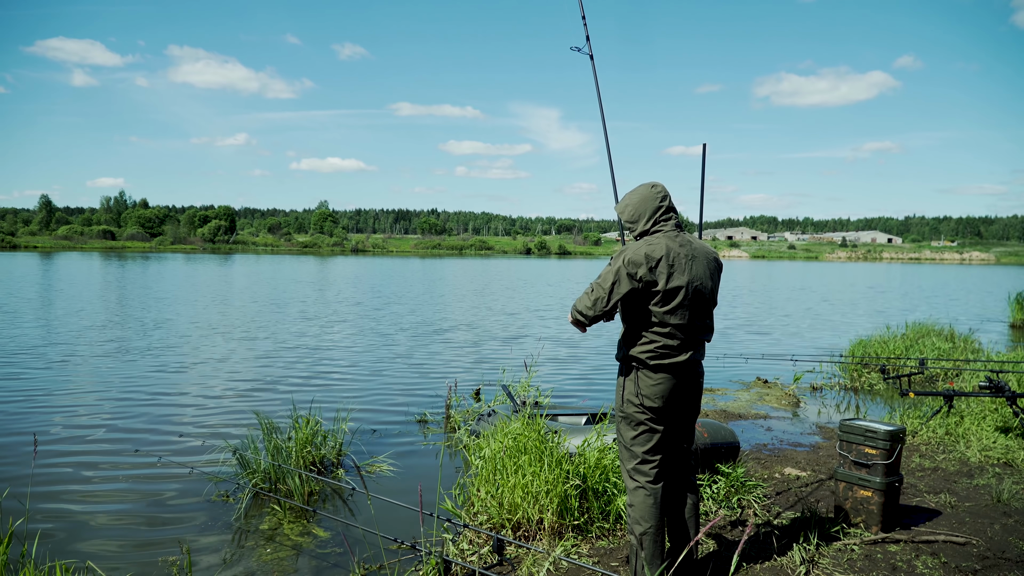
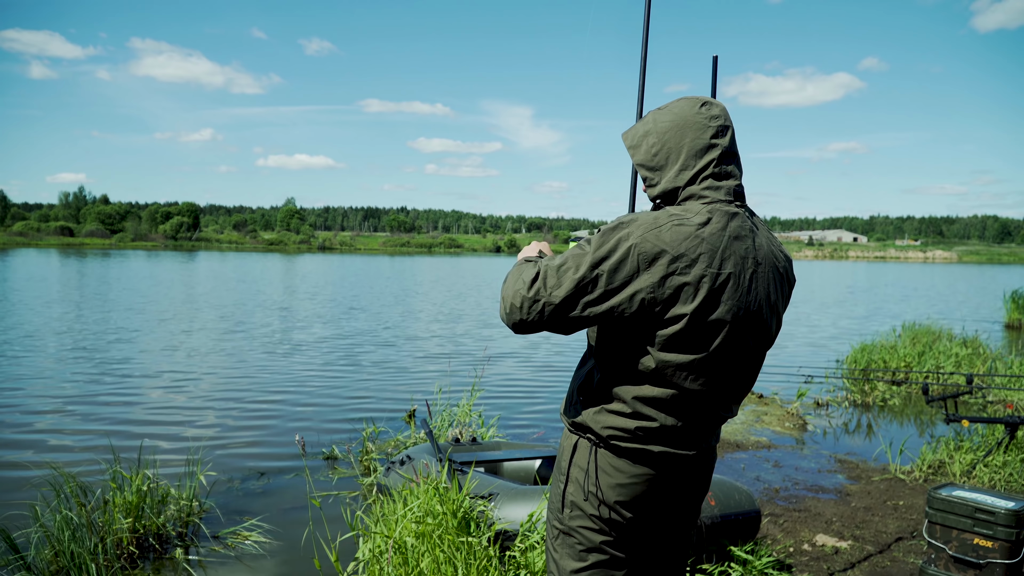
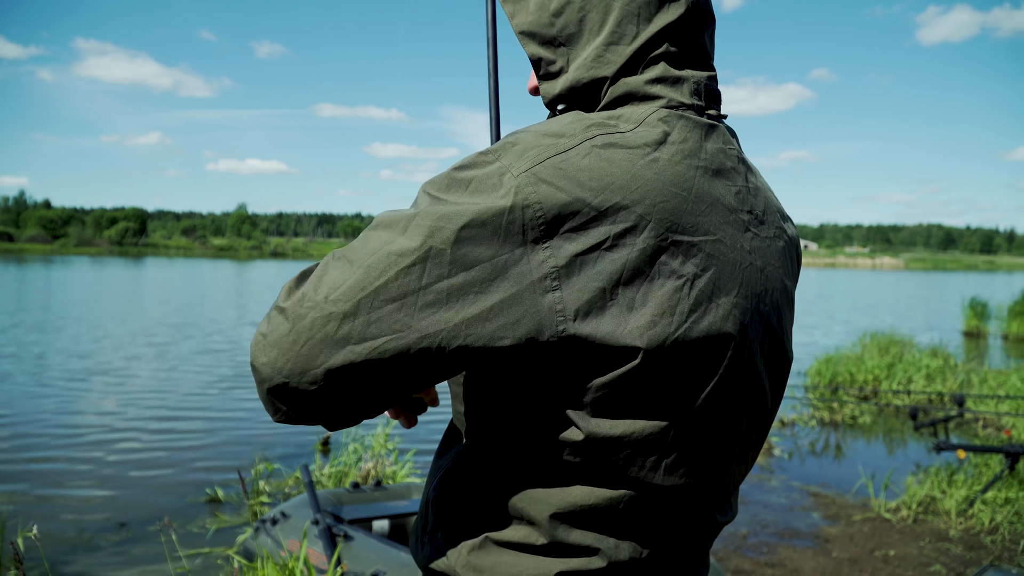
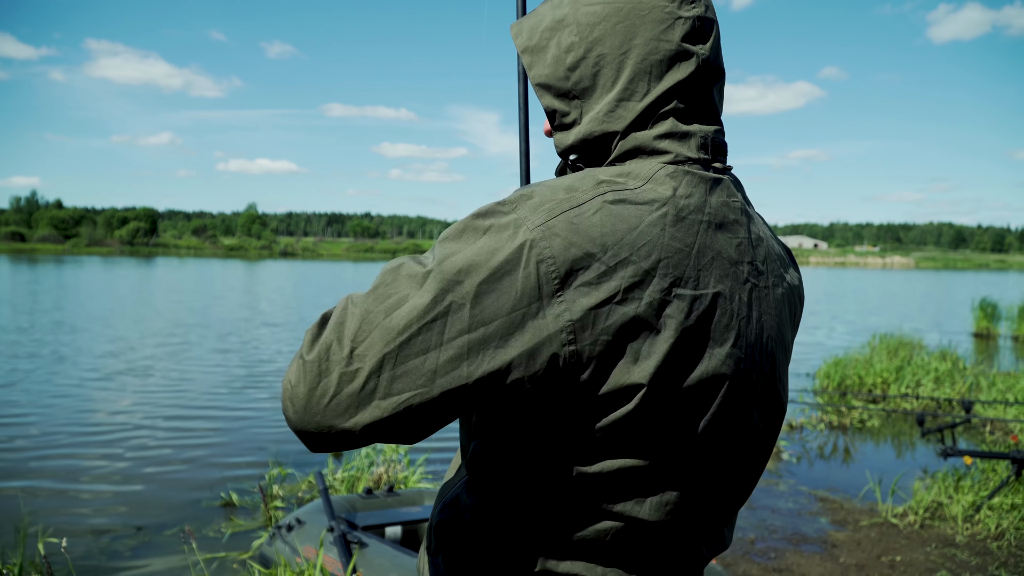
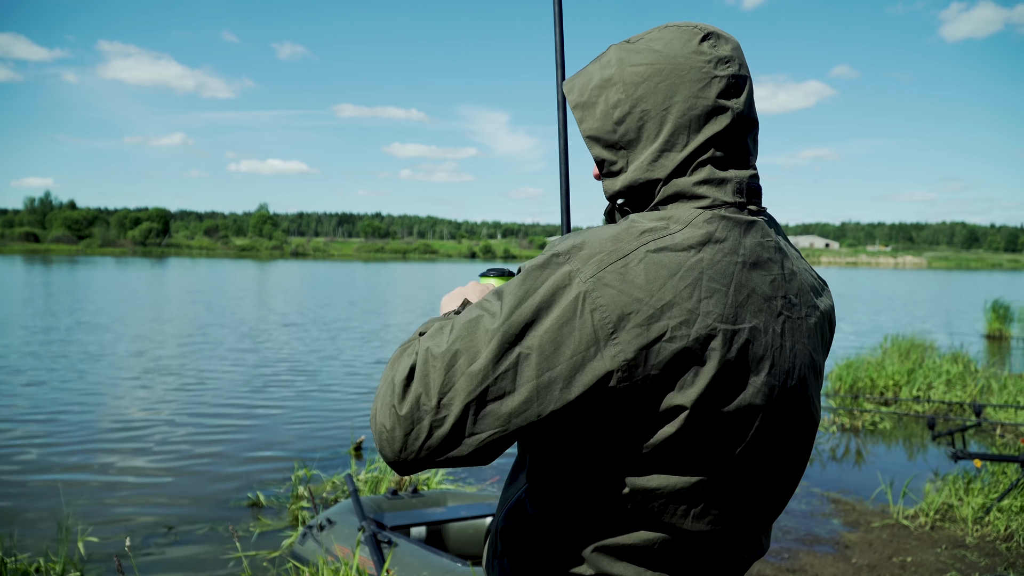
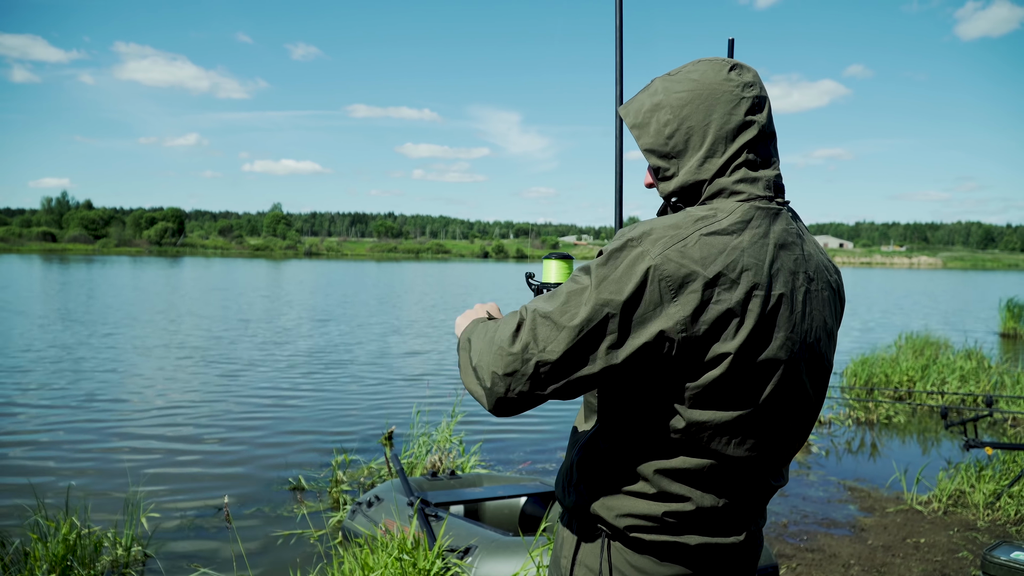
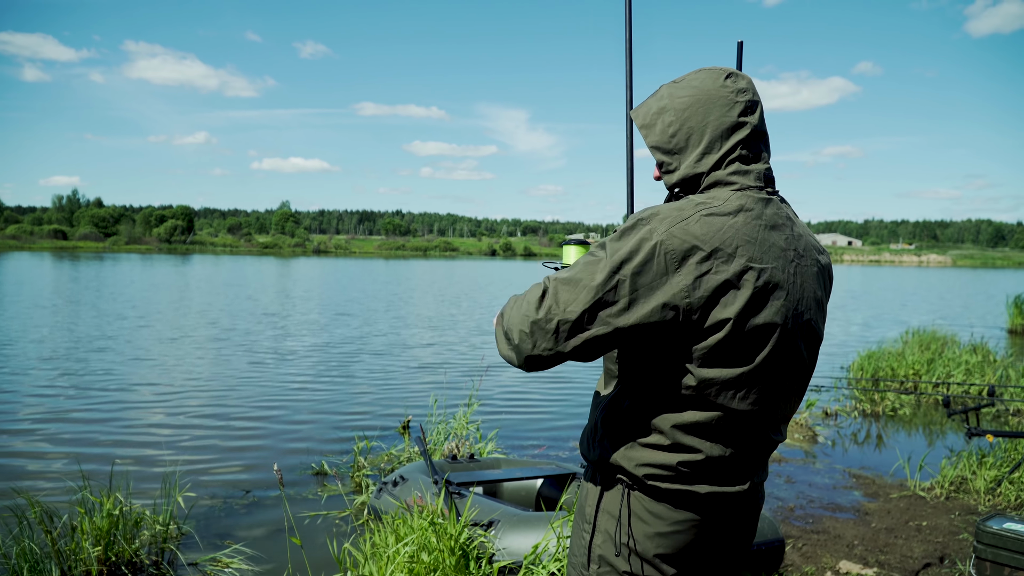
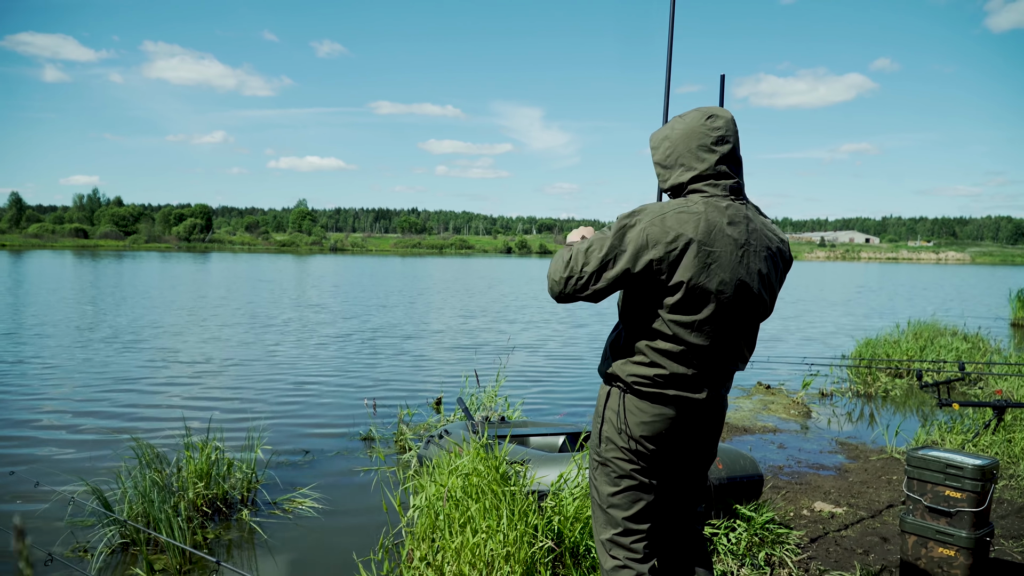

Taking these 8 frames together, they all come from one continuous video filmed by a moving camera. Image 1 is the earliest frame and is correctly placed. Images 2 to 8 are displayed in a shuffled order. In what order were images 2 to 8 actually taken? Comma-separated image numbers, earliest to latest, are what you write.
8, 2, 7, 6, 5, 4, 3
